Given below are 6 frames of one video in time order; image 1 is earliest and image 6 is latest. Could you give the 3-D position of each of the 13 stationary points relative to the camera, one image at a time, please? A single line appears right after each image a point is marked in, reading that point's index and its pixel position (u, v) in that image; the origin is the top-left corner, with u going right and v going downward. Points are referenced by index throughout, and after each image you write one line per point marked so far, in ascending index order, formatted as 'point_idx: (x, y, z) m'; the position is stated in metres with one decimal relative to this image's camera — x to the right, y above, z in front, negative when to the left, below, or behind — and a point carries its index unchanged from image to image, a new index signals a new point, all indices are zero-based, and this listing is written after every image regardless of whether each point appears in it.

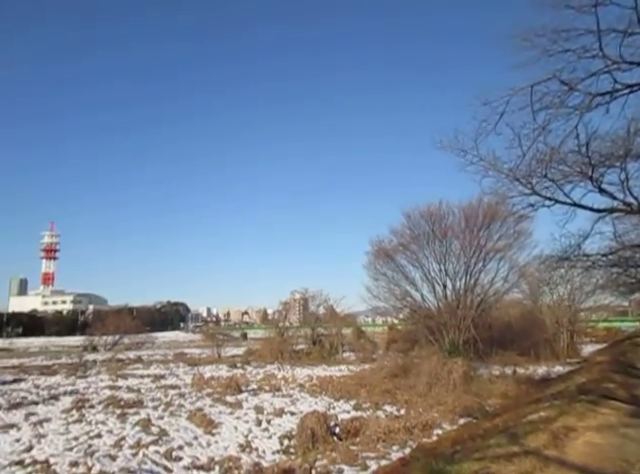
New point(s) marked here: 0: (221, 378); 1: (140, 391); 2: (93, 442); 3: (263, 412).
0: (-4.6, -6.5, +20.0) m
1: (-6.7, -5.7, +16.0) m
2: (-5.1, -4.6, +9.8) m
3: (-1.9, -5.6, +14.1) m
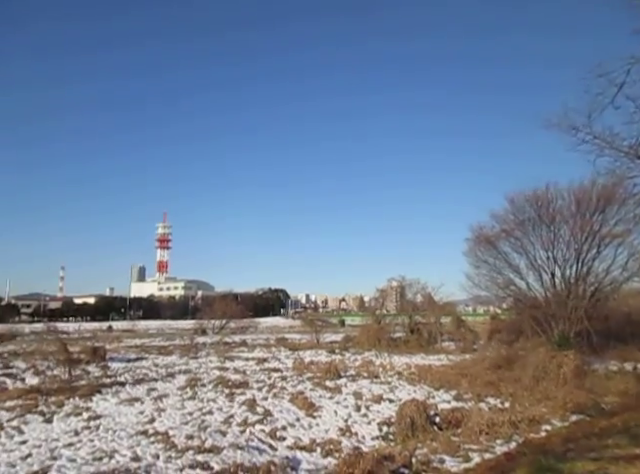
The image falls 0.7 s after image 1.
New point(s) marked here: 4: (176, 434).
0: (0.0, -5.9, +20.2) m
1: (-2.9, -5.3, +16.8) m
2: (-2.7, -4.3, +10.4) m
3: (+1.3, -5.2, +13.8) m
4: (-3.1, -4.2, +9.2) m
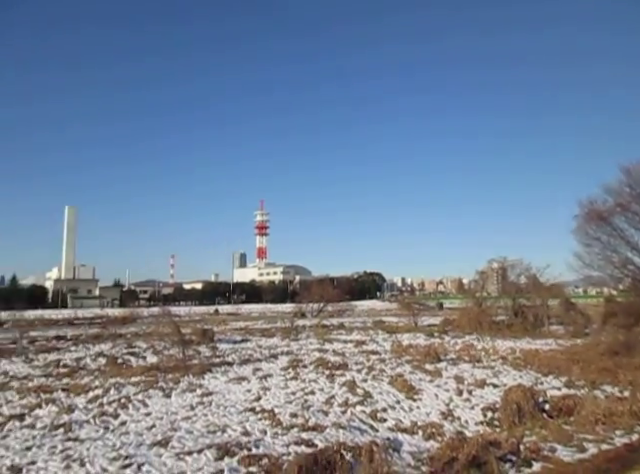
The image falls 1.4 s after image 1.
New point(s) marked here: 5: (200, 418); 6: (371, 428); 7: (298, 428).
0: (+4.5, -5.0, +19.6) m
1: (+0.9, -4.6, +16.8) m
2: (-0.3, -3.9, +10.5) m
3: (+4.4, -4.5, +13.1) m
4: (-0.9, -3.8, +9.5) m
5: (-2.5, -3.7, +8.9) m
6: (+1.0, -4.0, +9.0) m
7: (-0.5, -3.9, +8.8) m
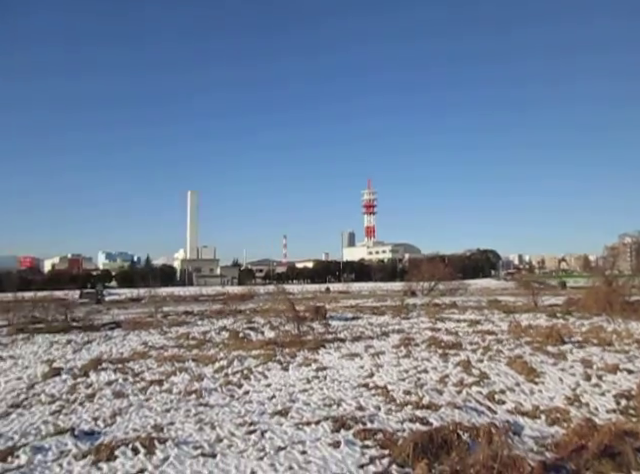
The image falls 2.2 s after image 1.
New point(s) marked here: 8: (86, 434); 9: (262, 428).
0: (+9.3, -3.8, +17.8) m
1: (+5.2, -3.7, +16.0) m
2: (+2.4, -3.3, +10.2) m
3: (+7.6, -3.6, +11.5) m
4: (+1.6, -3.3, +9.3) m
5: (-0.1, -3.3, +9.1) m
6: (+3.4, -3.4, +8.3) m
7: (+1.8, -3.4, +8.5) m
8: (-3.9, -3.3, +7.3) m
9: (-1.0, -3.4, +7.7) m
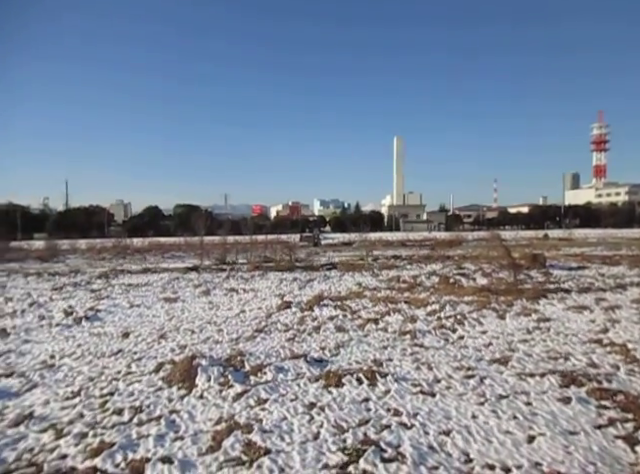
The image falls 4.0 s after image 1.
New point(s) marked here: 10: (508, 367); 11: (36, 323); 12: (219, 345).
0: (+15.9, -2.1, +13.6) m
1: (+11.4, -2.0, +13.3) m
2: (+6.9, -2.1, +8.6) m
3: (+12.3, -2.3, +8.2) m
4: (+5.8, -2.1, +8.1) m
5: (+4.2, -2.1, +8.5) m
6: (+7.2, -2.3, +6.6) m
7: (+5.8, -2.3, +7.3) m
8: (-0.1, -2.3, +8.0) m
9: (+2.8, -2.4, +7.5) m
10: (+3.3, -2.3, +7.6) m
11: (-6.4, -2.0, +10.0) m
12: (-2.0, -2.2, +8.5) m
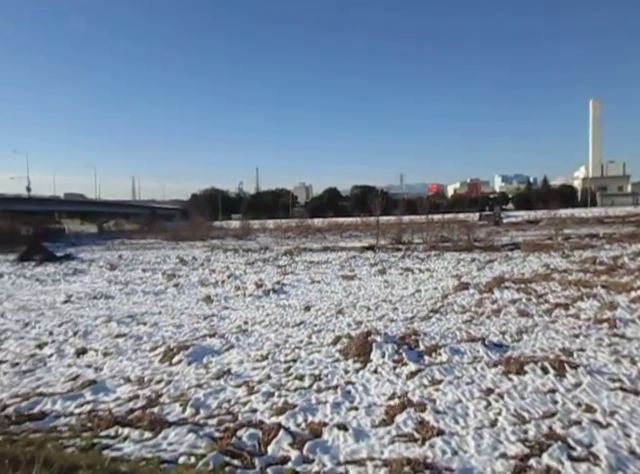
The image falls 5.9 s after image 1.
0: (+20.0, -1.5, +8.2) m
1: (+15.5, -1.5, +9.2) m
2: (+9.9, -1.7, +6.1) m
3: (+14.9, -1.9, +4.1) m
4: (+8.7, -1.7, +5.8) m
5: (+7.2, -1.7, +6.7) m
6: (+9.5, -2.0, +4.1) m
7: (+8.4, -1.9, +5.1) m
8: (+3.0, -1.9, +7.5) m
9: (+5.6, -2.0, +6.2) m
10: (+6.2, -1.9, +6.2) m
11: (-2.5, -1.4, +11.3) m
12: (+1.4, -1.7, +8.6) m
